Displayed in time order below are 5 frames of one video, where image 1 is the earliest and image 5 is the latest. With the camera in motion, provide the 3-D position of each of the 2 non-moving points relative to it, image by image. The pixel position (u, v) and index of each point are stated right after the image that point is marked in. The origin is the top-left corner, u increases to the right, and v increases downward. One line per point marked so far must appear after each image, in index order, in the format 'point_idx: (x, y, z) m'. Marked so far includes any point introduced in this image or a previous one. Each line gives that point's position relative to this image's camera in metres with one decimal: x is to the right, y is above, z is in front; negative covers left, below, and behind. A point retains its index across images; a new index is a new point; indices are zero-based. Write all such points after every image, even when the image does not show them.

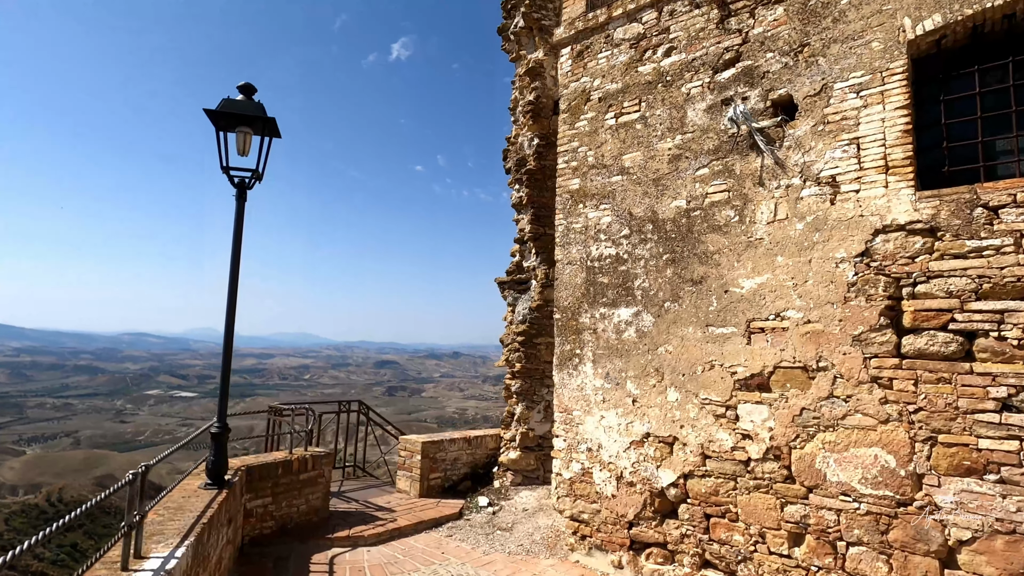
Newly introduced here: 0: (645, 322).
0: (+1.3, -0.3, +5.1) m
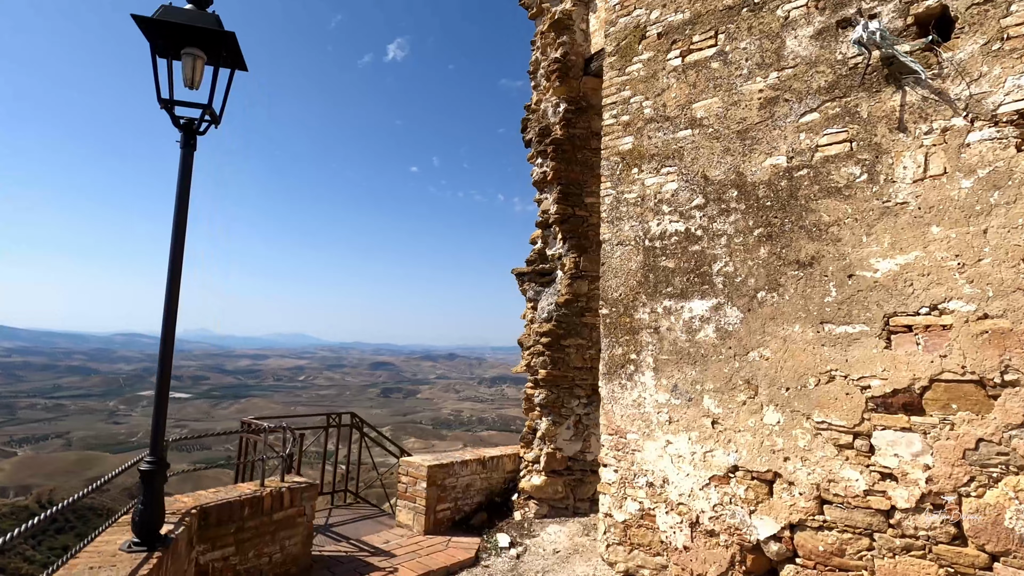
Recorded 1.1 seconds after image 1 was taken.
0: (+1.6, -0.2, +3.9) m
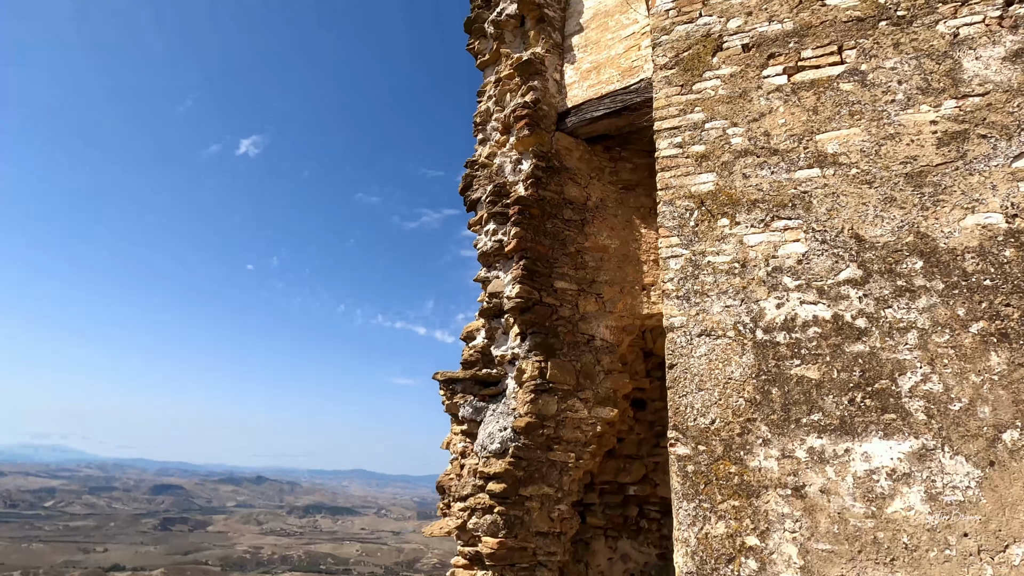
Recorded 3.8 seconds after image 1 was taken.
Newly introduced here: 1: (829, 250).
0: (+1.7, -0.8, +2.1) m
1: (+1.5, +0.2, +2.6) m
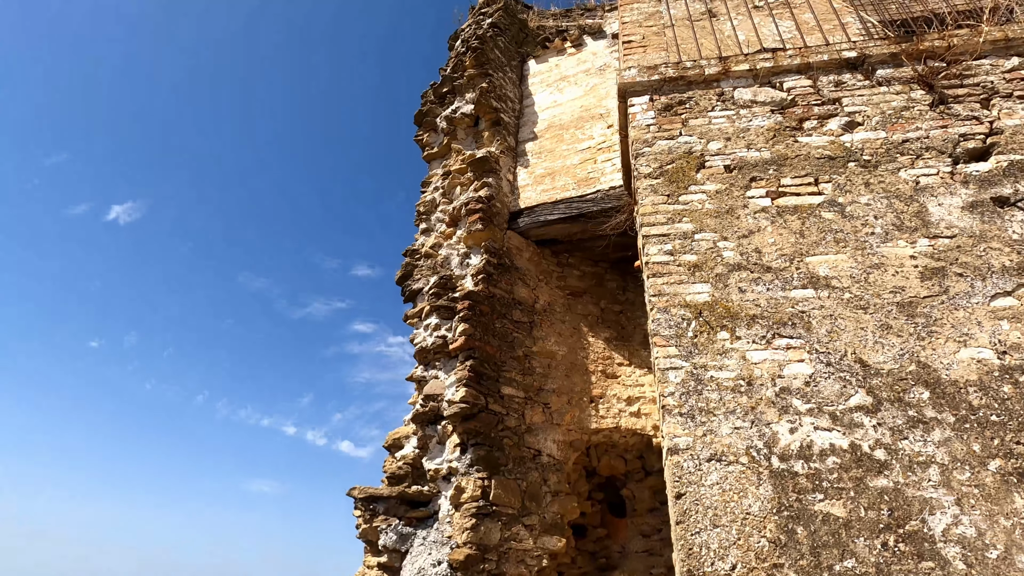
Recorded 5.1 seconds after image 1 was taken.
0: (+1.7, -1.3, +1.9) m
1: (+1.5, -0.4, +2.5) m
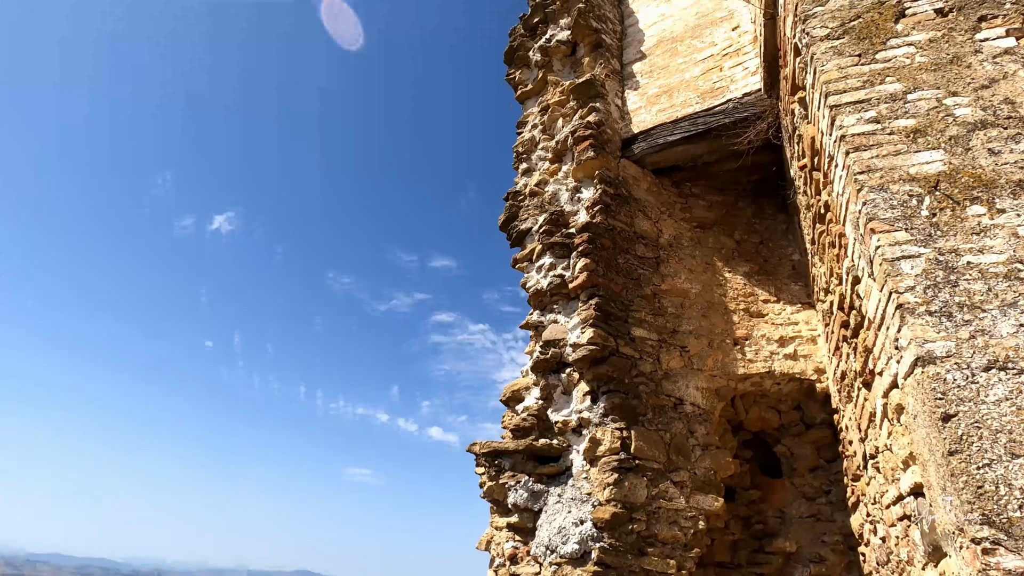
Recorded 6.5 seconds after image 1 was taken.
0: (+2.3, -0.7, +1.1) m
1: (+2.1, +0.1, +1.7) m
